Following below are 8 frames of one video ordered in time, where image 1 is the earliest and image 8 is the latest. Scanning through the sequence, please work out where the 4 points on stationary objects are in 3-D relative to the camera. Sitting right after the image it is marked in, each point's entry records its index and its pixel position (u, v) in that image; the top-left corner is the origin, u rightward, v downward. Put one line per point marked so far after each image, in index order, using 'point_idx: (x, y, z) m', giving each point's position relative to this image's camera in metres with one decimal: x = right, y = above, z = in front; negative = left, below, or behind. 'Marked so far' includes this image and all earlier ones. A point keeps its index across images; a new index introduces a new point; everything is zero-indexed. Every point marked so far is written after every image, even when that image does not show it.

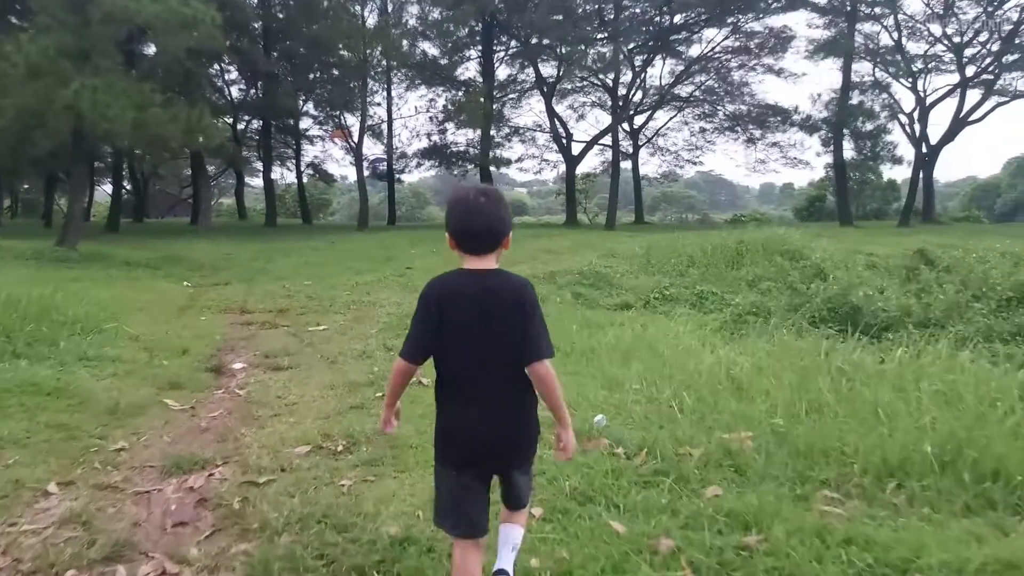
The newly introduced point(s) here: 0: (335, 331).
0: (-1.5, -0.4, +6.5) m
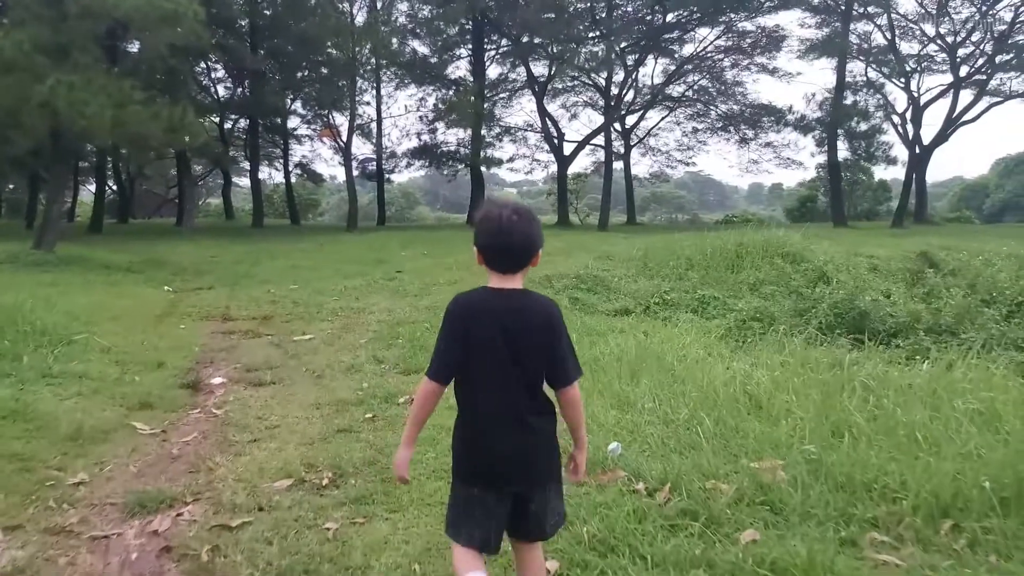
0: (-1.5, -0.4, +6.2) m
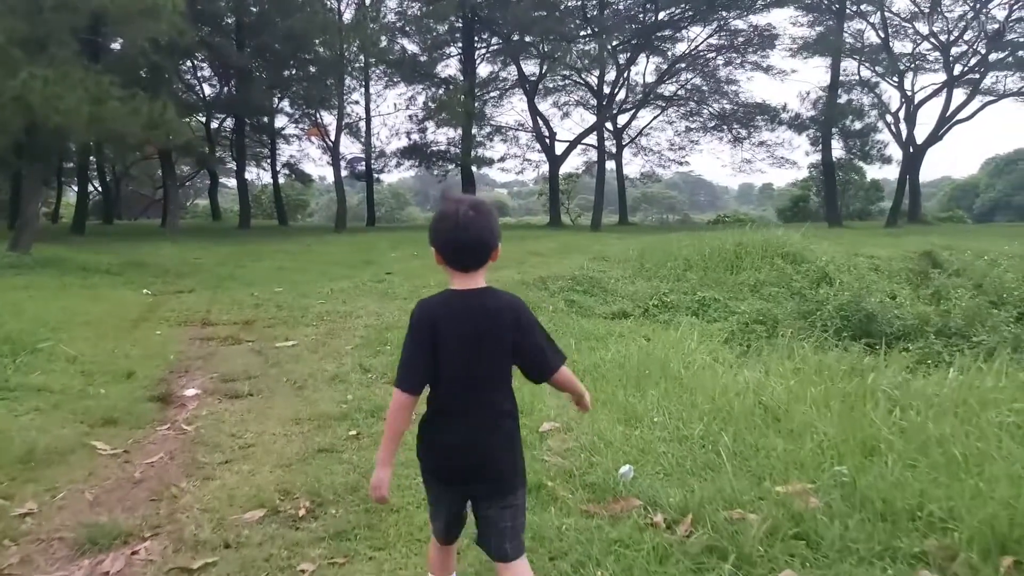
0: (-1.6, -0.5, +5.8) m
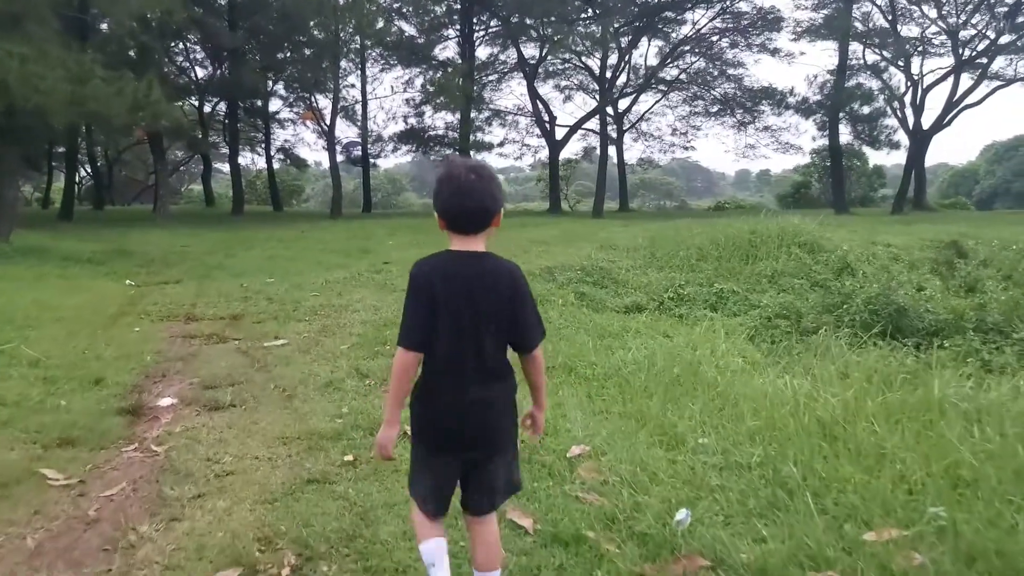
0: (-1.5, -0.4, +5.3) m
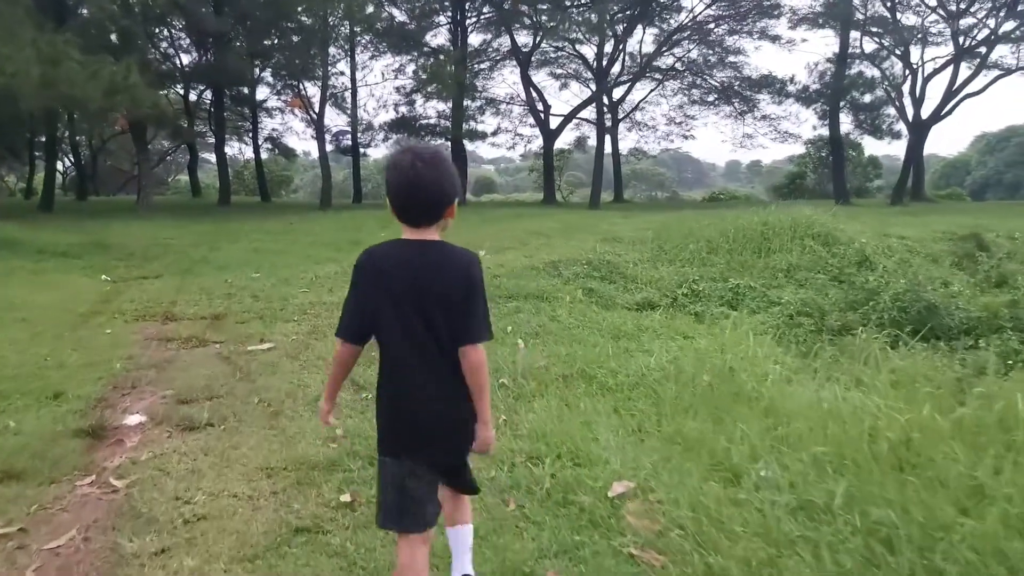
0: (-1.4, -0.4, +4.8) m
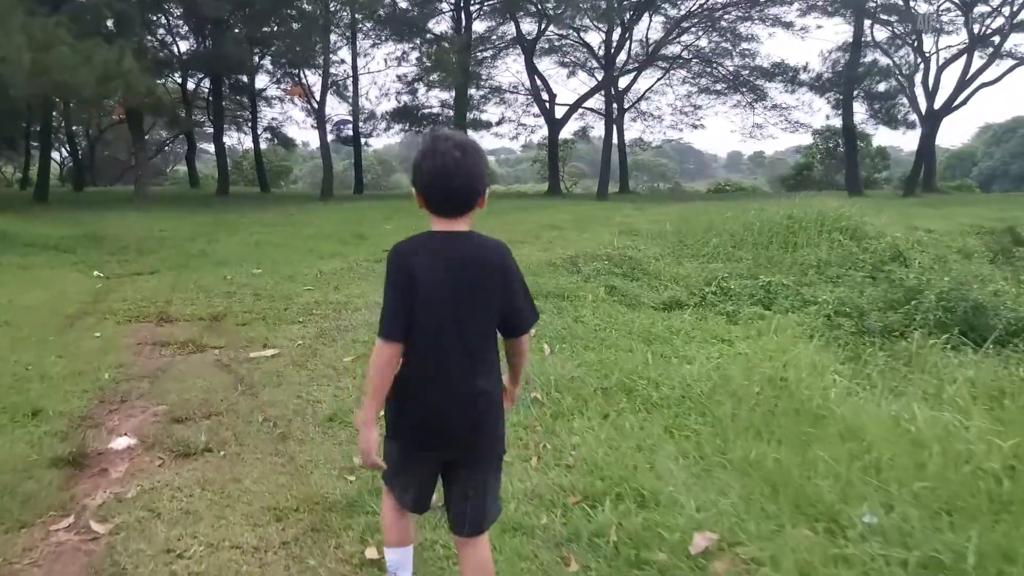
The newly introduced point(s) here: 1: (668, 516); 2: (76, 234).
0: (-1.2, -0.4, +4.3) m
1: (+0.5, -0.7, +2.3) m
2: (-6.0, +0.7, +10.4) m
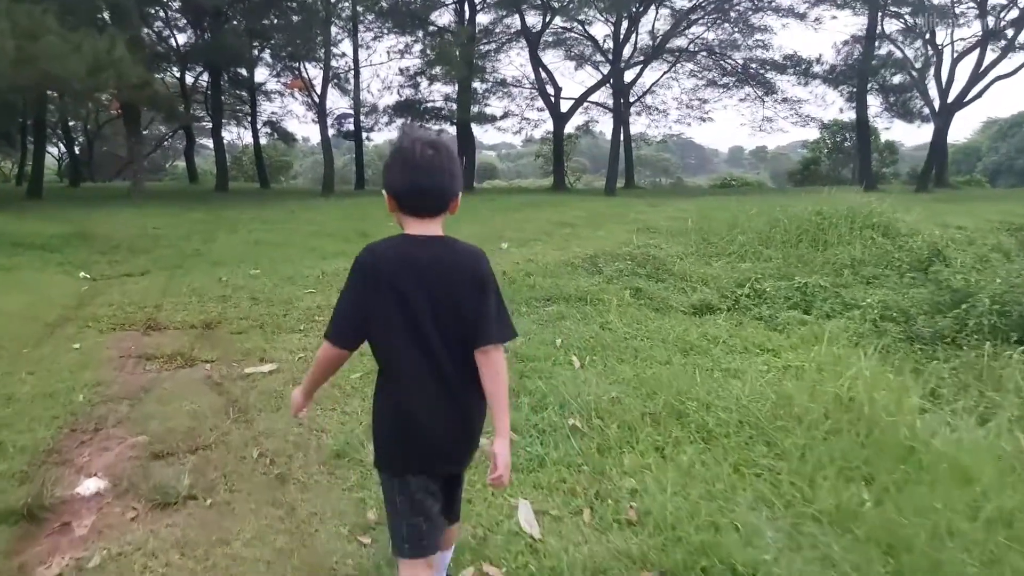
0: (-1.1, -0.5, +3.8) m
1: (+0.6, -0.7, +1.8) m
2: (-5.9, +0.7, +9.9) m
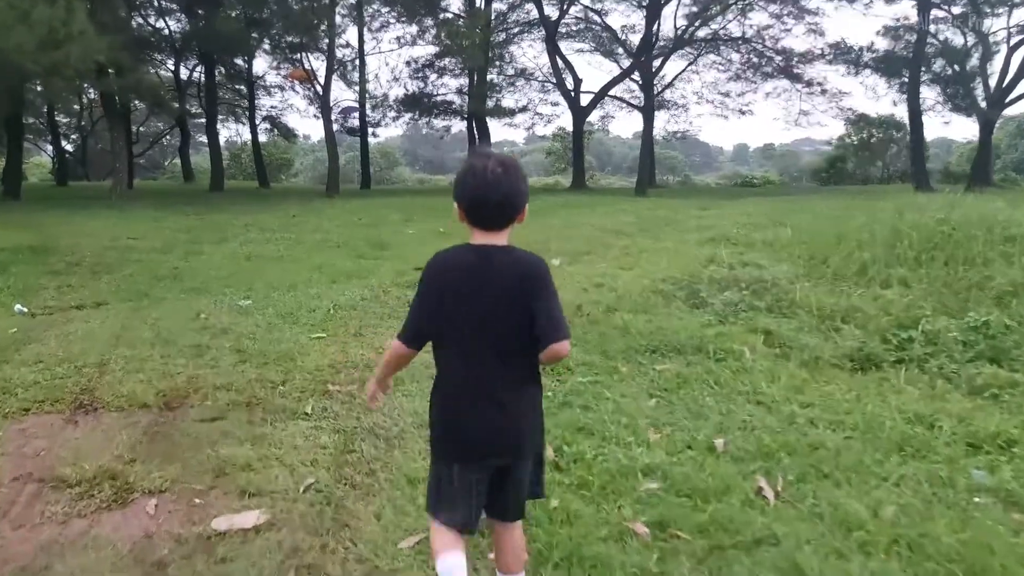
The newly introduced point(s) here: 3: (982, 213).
0: (-0.6, -0.7, +2.1) m
1: (+1.1, -1.0, +0.1) m
2: (-5.3, +0.5, +8.1) m
3: (+4.8, +0.7, +7.6) m
